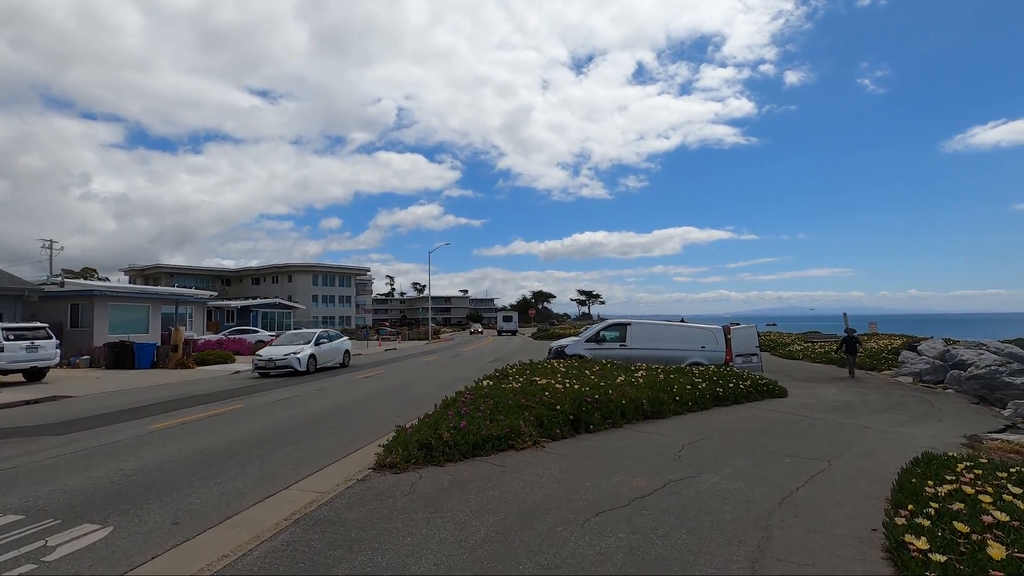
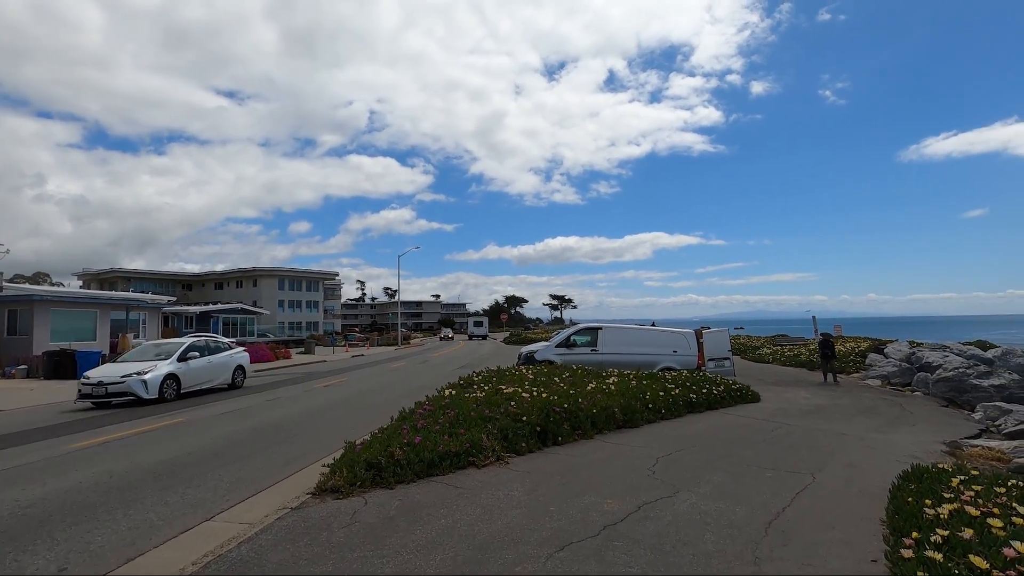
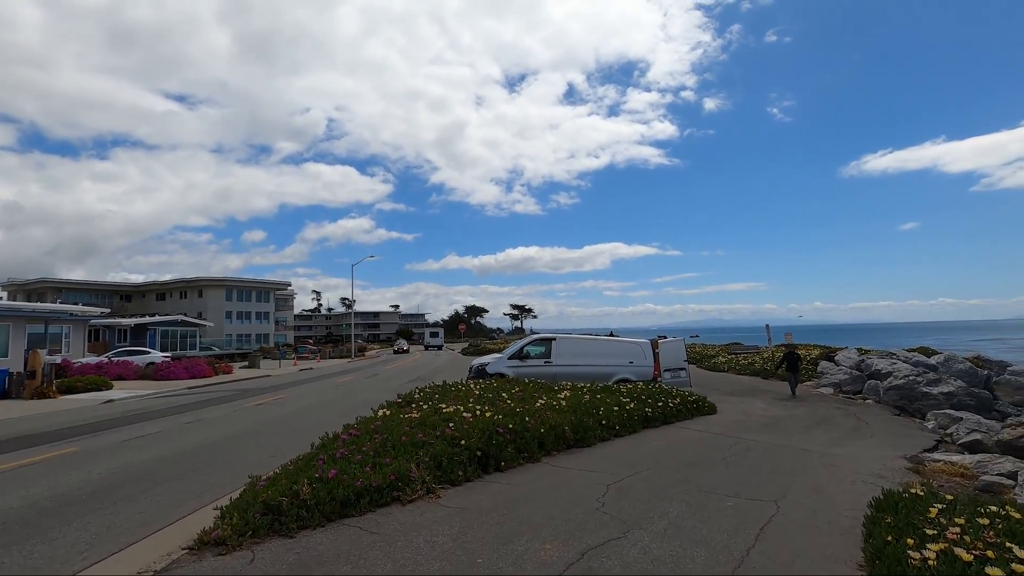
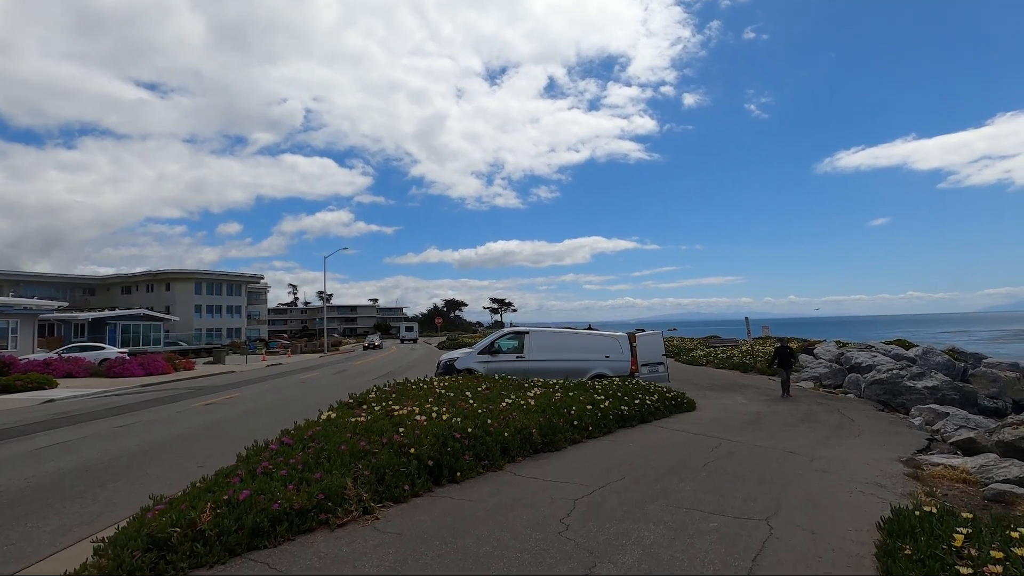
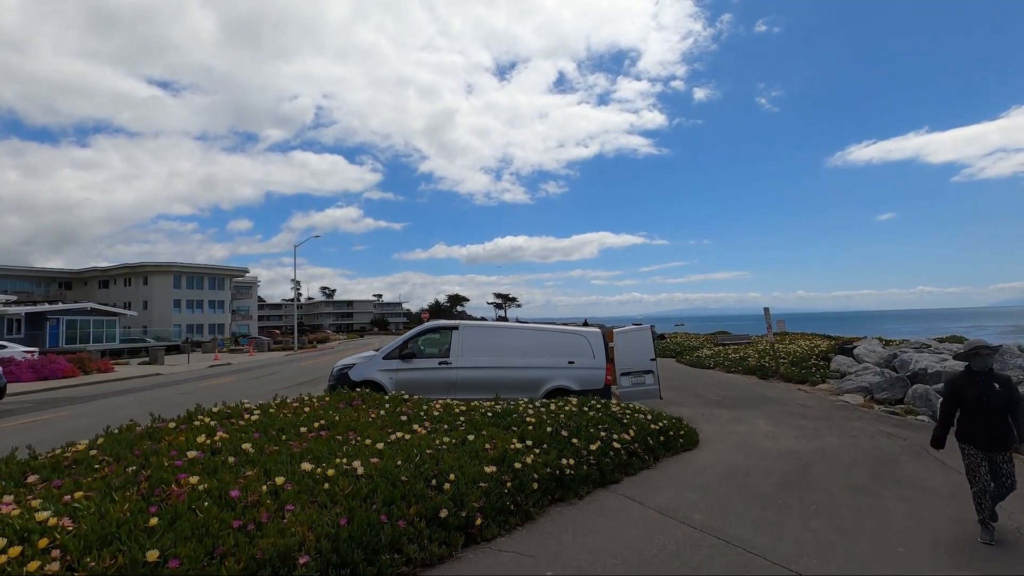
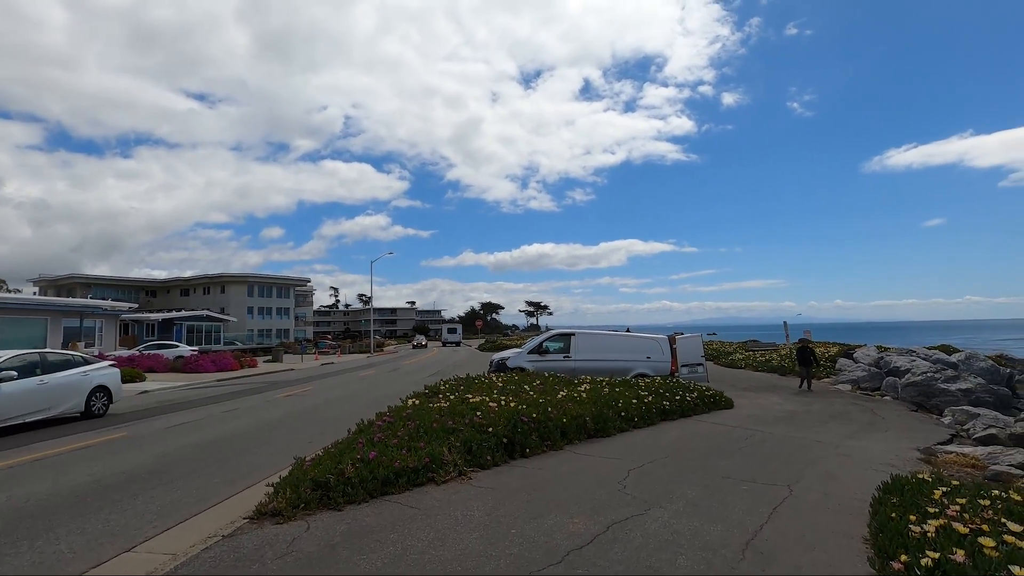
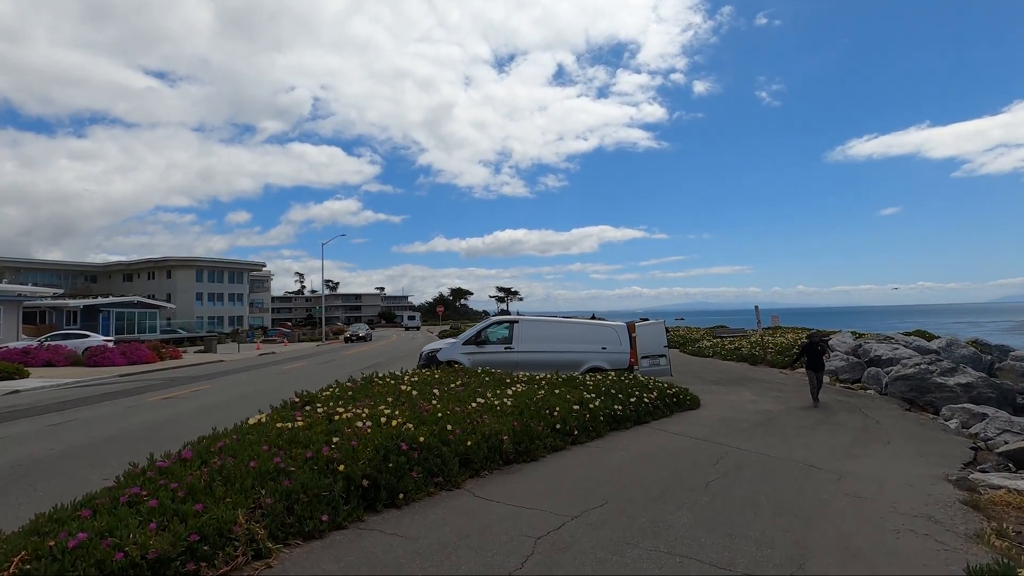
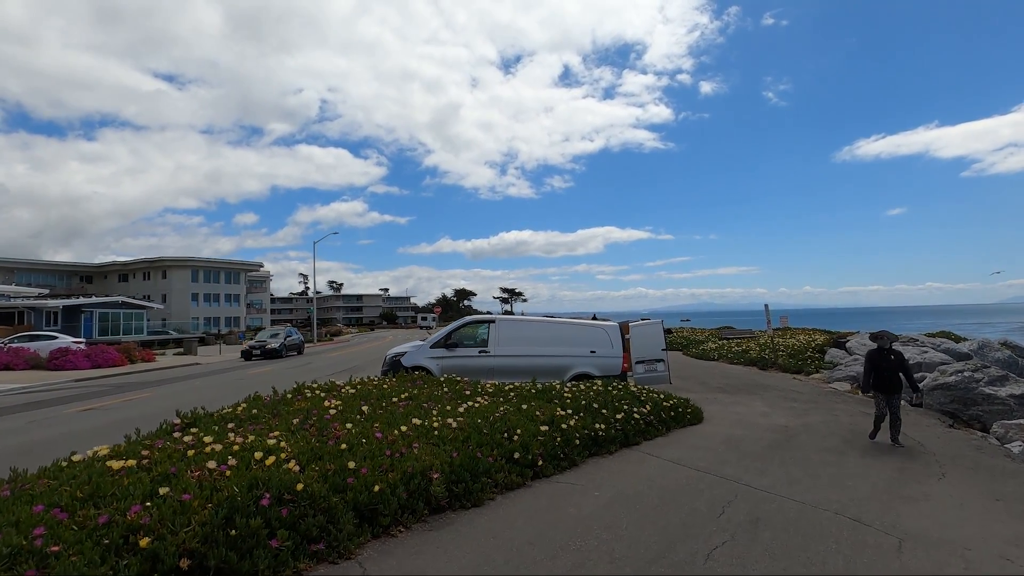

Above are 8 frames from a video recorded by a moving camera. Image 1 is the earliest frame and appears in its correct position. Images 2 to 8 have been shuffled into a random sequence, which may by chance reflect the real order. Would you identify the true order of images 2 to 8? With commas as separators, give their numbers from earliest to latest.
2, 6, 3, 4, 7, 8, 5
